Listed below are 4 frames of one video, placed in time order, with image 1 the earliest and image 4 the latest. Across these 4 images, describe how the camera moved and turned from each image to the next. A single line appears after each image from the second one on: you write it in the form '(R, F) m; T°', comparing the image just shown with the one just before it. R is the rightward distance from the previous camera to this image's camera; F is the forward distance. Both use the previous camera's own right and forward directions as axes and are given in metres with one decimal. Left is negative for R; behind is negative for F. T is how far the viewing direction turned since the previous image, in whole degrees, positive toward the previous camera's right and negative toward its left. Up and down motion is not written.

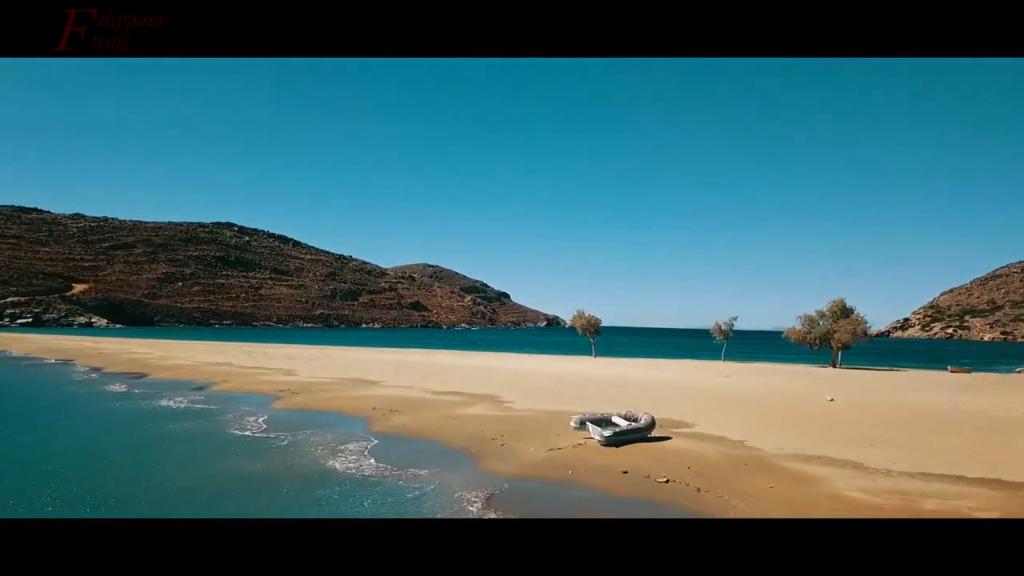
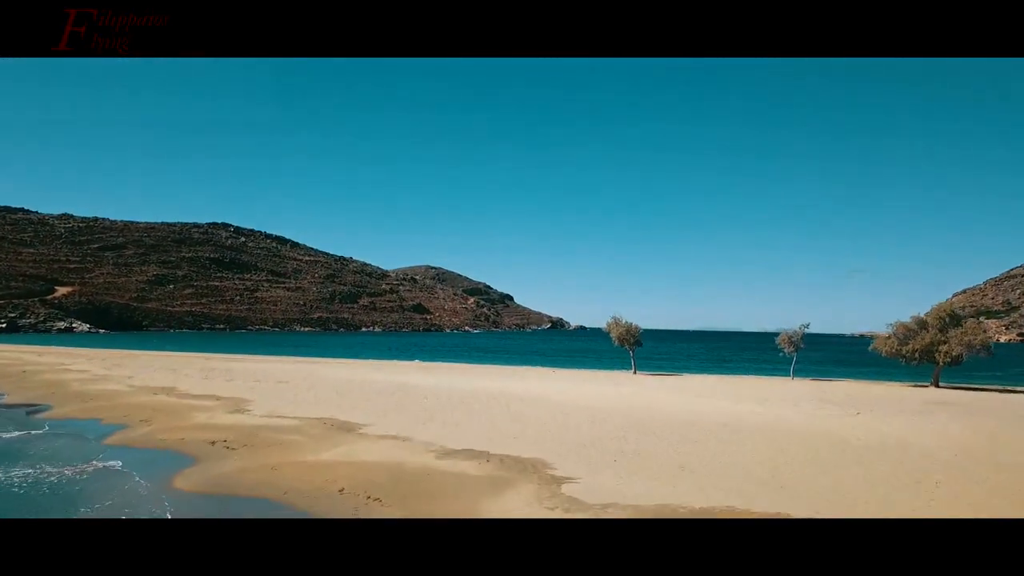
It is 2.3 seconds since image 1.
(-1.2, +1.0) m; 0°
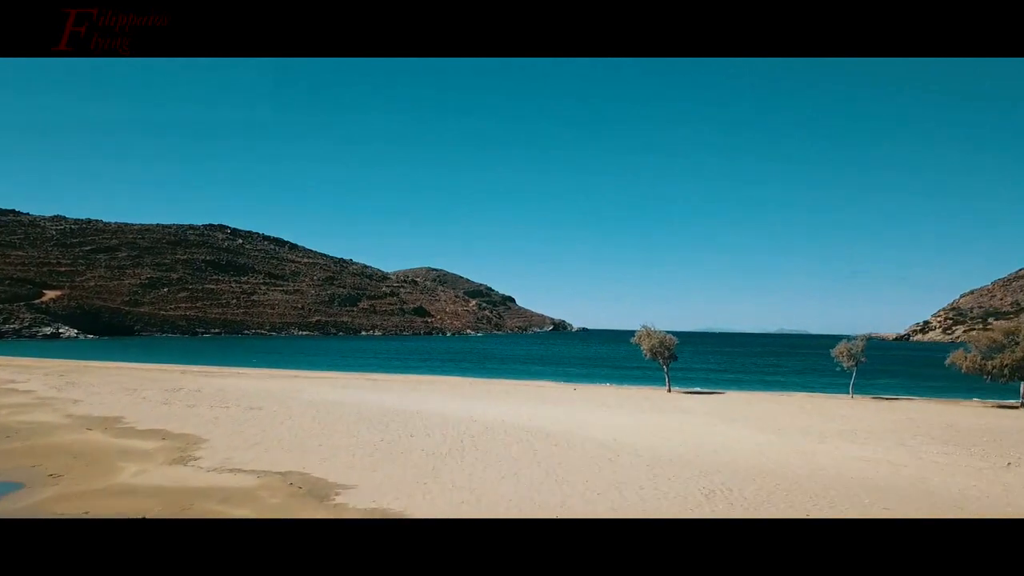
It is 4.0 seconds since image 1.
(-1.0, +0.7) m; 0°
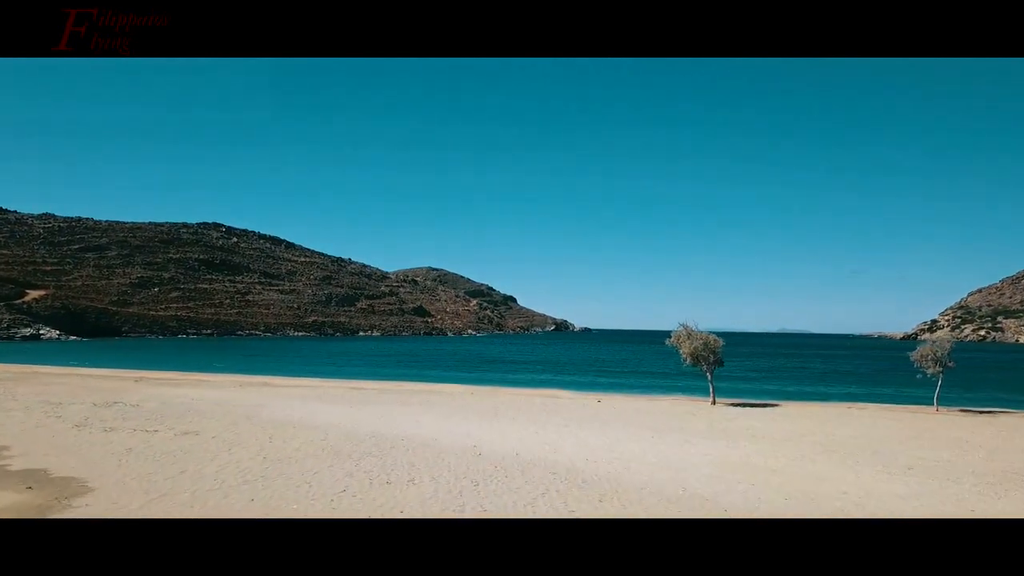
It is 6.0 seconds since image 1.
(-1.2, +0.7) m; +1°
